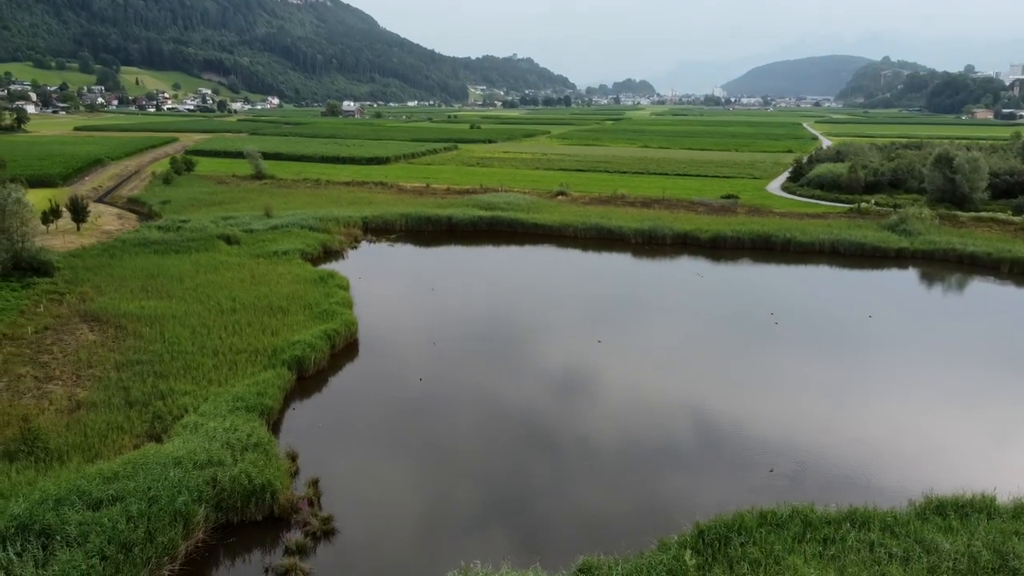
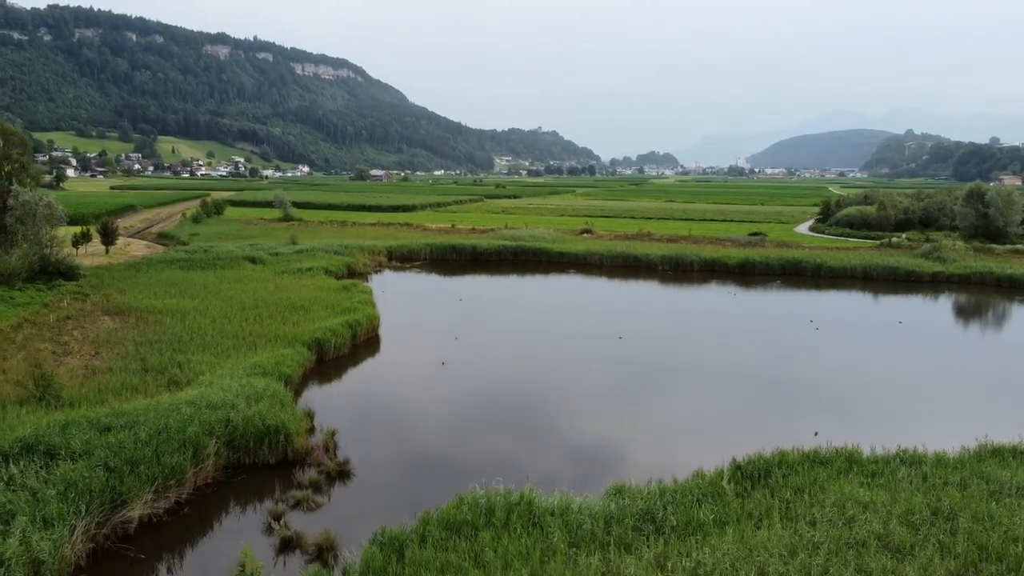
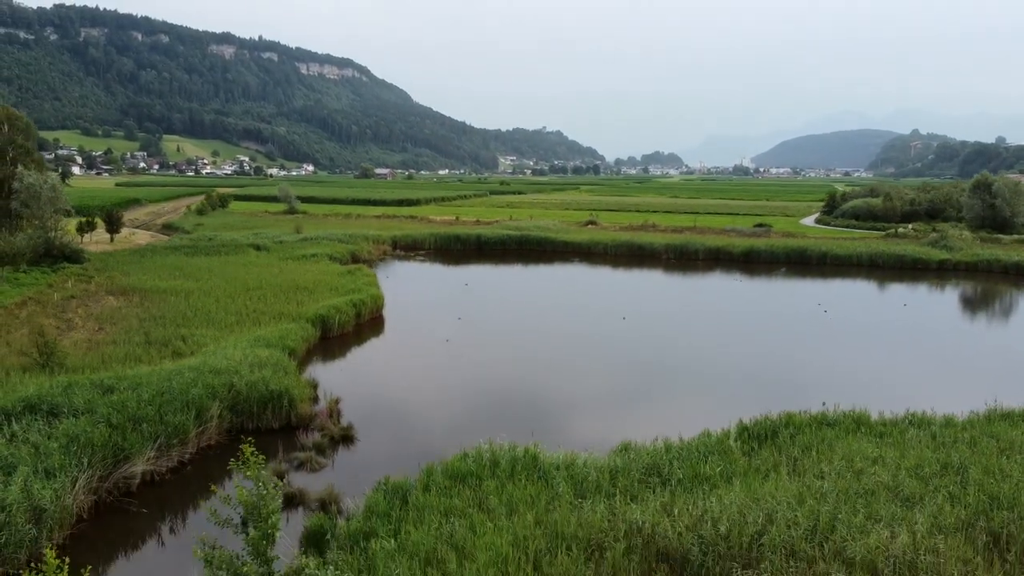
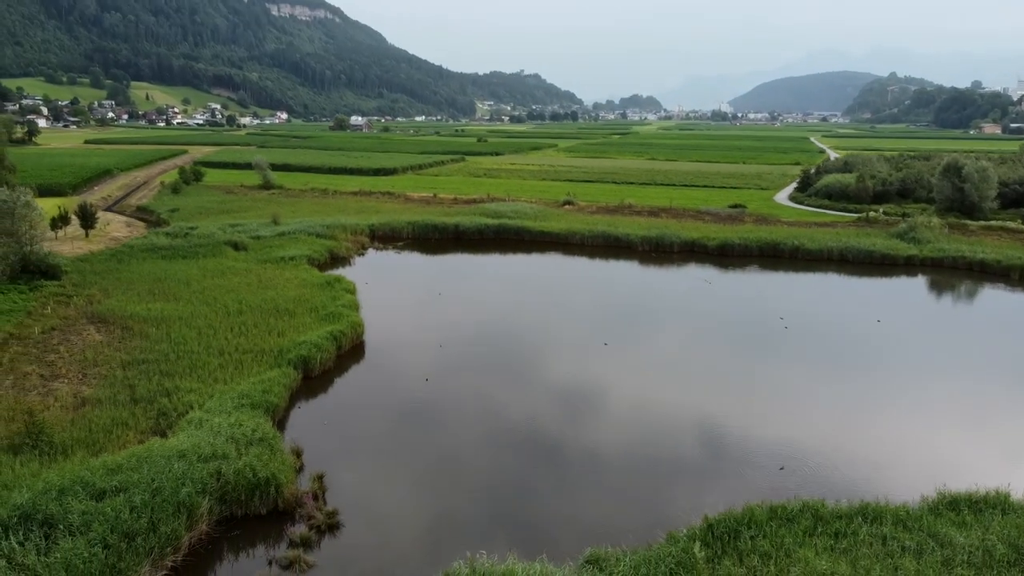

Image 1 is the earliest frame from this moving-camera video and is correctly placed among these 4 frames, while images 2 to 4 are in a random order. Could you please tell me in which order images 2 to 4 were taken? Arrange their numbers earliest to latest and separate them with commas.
4, 2, 3
